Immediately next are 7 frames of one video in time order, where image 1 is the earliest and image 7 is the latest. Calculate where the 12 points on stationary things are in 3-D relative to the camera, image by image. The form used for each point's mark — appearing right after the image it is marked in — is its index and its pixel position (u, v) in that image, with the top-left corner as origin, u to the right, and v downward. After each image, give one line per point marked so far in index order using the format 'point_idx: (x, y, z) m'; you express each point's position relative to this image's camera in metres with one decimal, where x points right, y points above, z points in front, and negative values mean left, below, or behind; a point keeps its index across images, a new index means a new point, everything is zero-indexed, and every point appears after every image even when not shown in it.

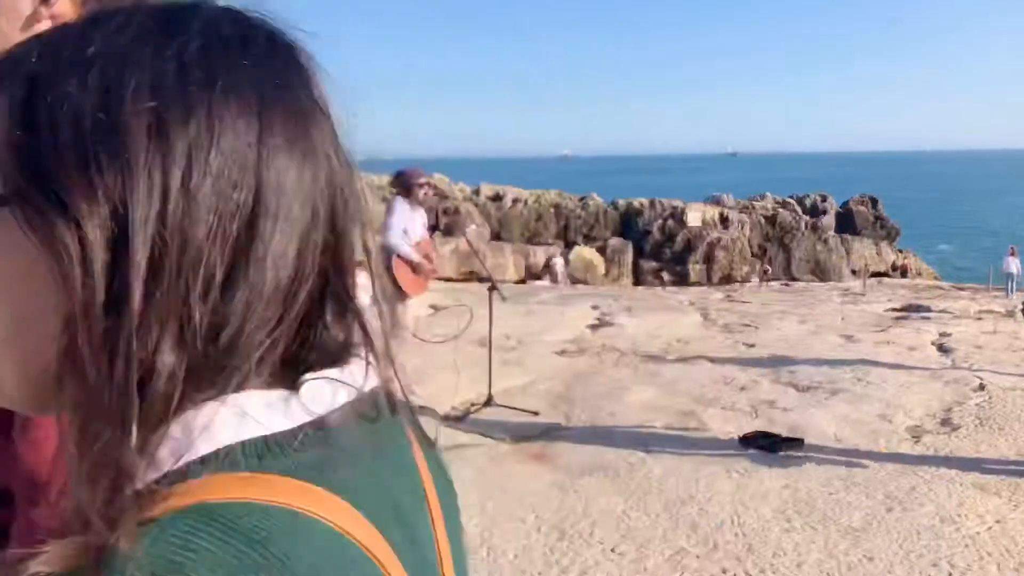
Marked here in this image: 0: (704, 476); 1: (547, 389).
0: (+0.9, -0.9, +4.1) m
1: (+0.2, -0.8, +6.5) m
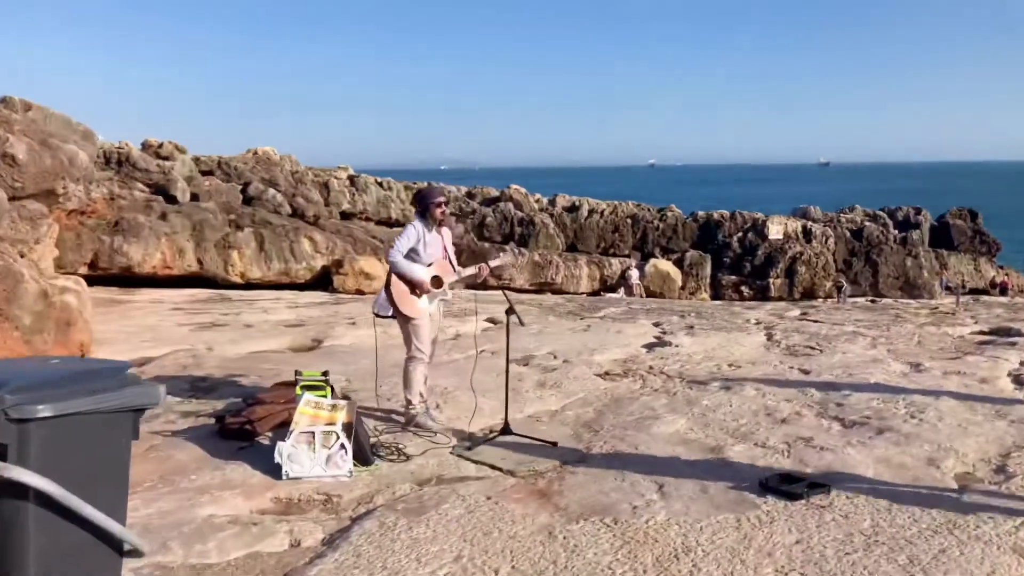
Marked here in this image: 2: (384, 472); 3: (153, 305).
0: (+0.9, -1.0, +3.8) m
1: (+0.4, -0.9, +6.2) m
2: (-0.7, -1.0, +4.5) m
3: (-6.0, -0.3, +14.8) m
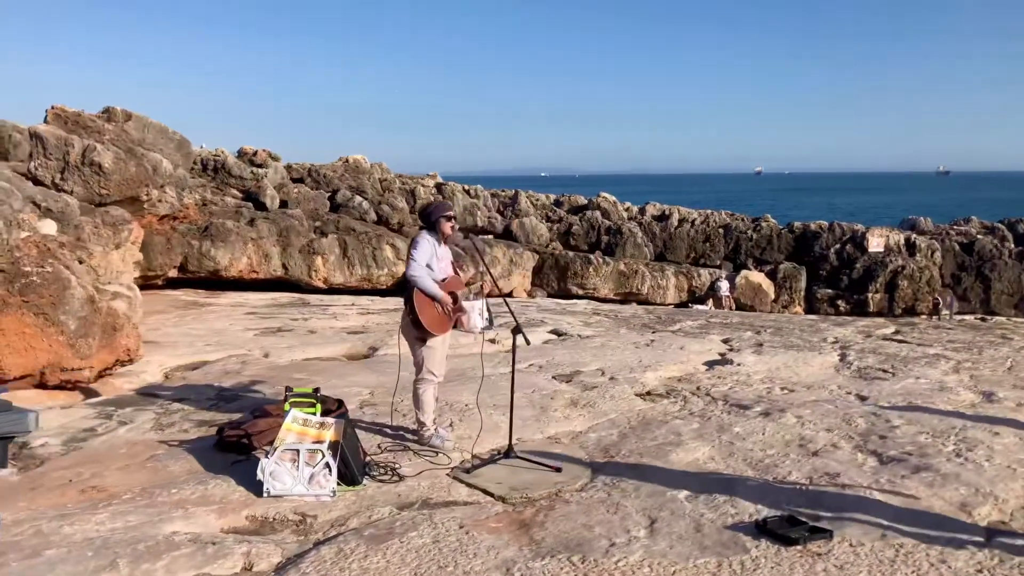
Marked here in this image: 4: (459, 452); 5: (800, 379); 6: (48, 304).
0: (+0.7, -1.1, +3.6) m
1: (+0.6, -1.1, +6.0) m
2: (-0.7, -1.0, +4.5) m
3: (-4.9, -0.4, +15.3) m
4: (-0.3, -1.0, +5.2) m
5: (+3.1, -1.0, +9.4) m
6: (-3.6, -0.1, +6.8) m
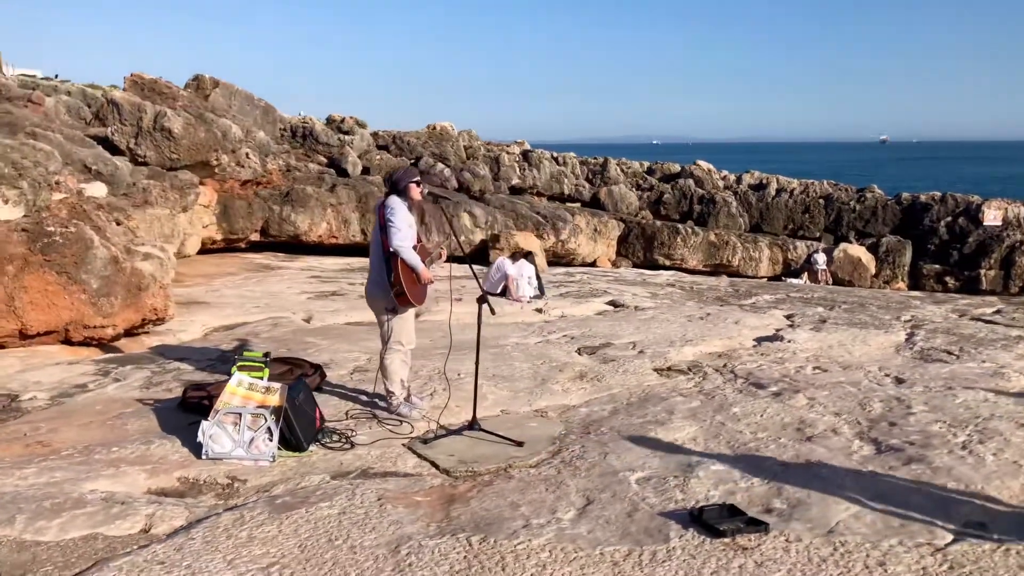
0: (+0.3, -1.0, +3.3) m
1: (+0.5, -0.8, +5.8) m
2: (-1.0, -0.9, +4.4) m
3: (-3.8, +0.3, +15.6) m
4: (-0.5, -0.8, +5.1) m
5: (+3.4, -0.7, +8.8) m
6: (-3.5, +0.2, +7.0) m
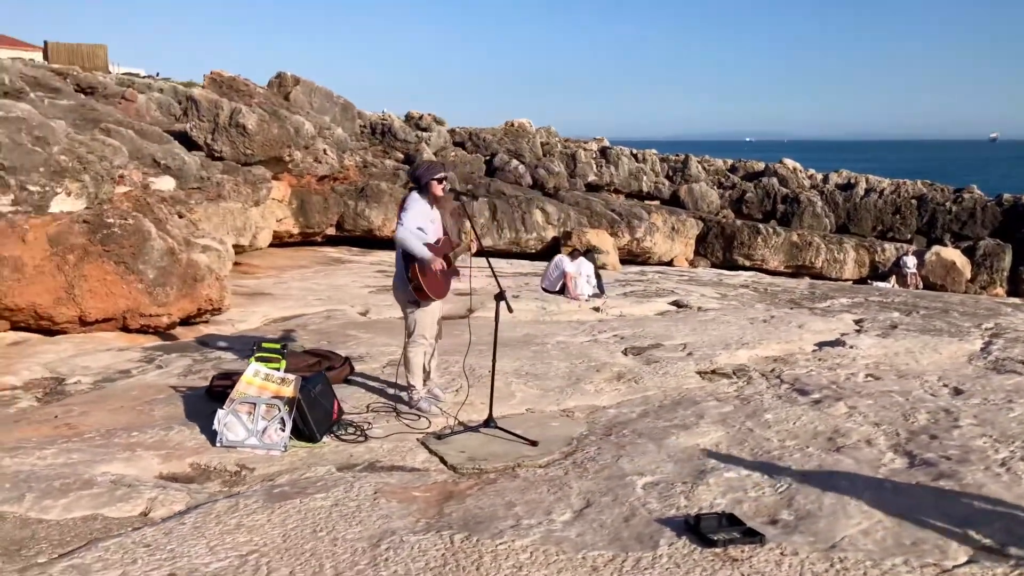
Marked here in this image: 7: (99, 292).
0: (+0.2, -1.0, +3.3) m
1: (+0.6, -0.8, +5.7) m
2: (-1.0, -0.8, +4.5) m
3: (-2.6, +0.4, +15.9) m
4: (-0.4, -0.8, +5.2) m
5: (+3.9, -0.8, +8.5) m
6: (-3.2, +0.3, +7.3) m
7: (-3.4, 0.0, +7.2) m
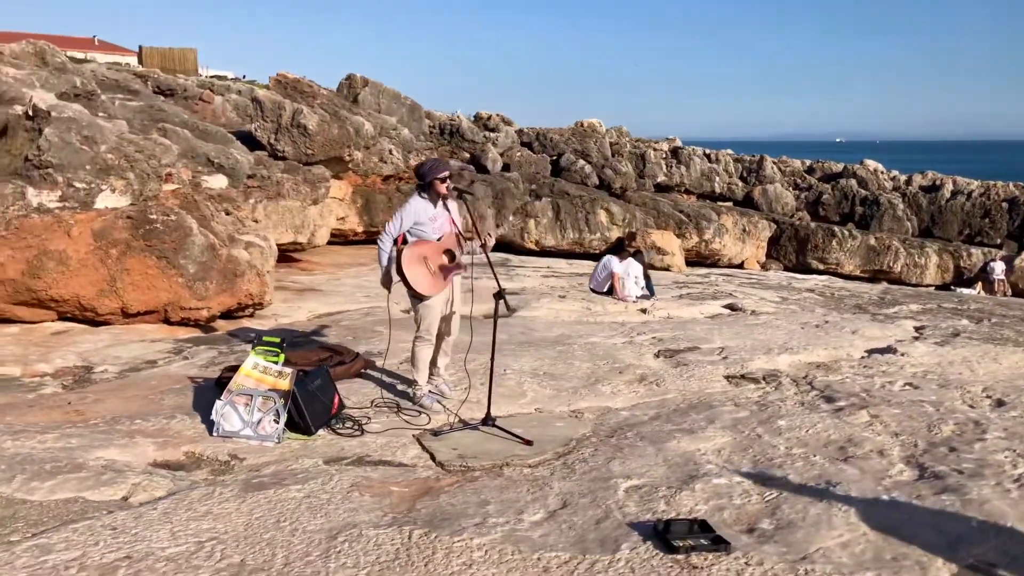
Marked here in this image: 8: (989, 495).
0: (+0.1, -1.0, +3.3) m
1: (+0.7, -0.8, +5.6) m
2: (-1.0, -0.8, +4.6) m
3: (-1.6, +0.4, +16.1) m
4: (-0.4, -0.8, +5.2) m
5: (+4.1, -0.8, +8.1) m
6: (-3.0, +0.3, +7.6) m
7: (-3.2, 0.0, +7.5) m
8: (+2.2, -1.0, +4.1) m
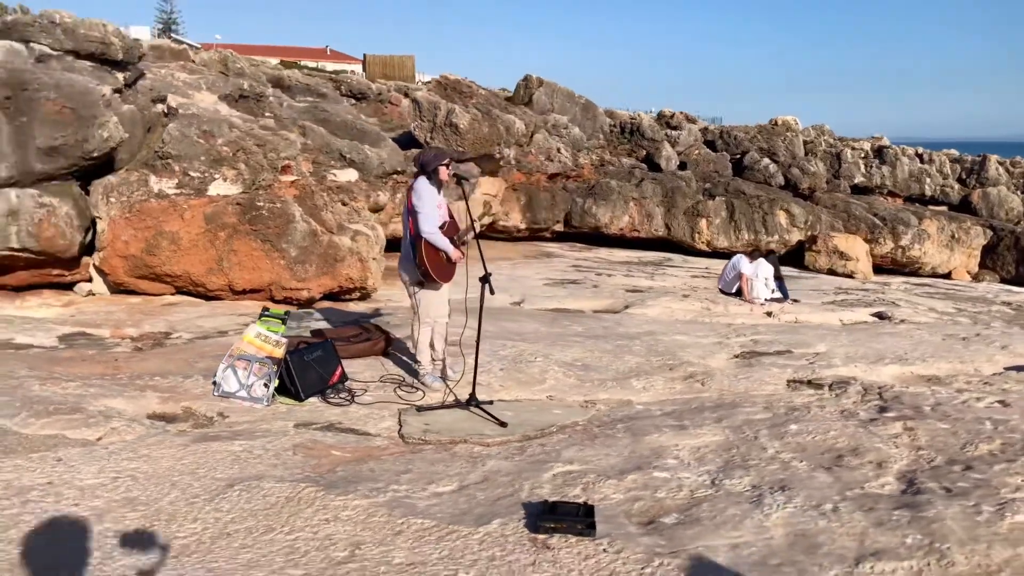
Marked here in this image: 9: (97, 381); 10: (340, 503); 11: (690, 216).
0: (-0.5, -0.9, +3.4) m
1: (+0.7, -0.8, +5.5) m
2: (-1.2, -0.7, +4.9) m
3: (+1.1, +0.5, +16.2) m
4: (-0.4, -0.6, +5.4) m
5: (+4.7, -0.9, +7.1) m
6: (-2.3, +0.5, +8.3) m
7: (-2.5, +0.2, +8.2) m
8: (+1.8, -1.0, +3.7) m
9: (-2.4, -0.5, +5.0) m
10: (-0.7, -0.9, +3.5) m
11: (+3.8, +1.6, +19.5) m
